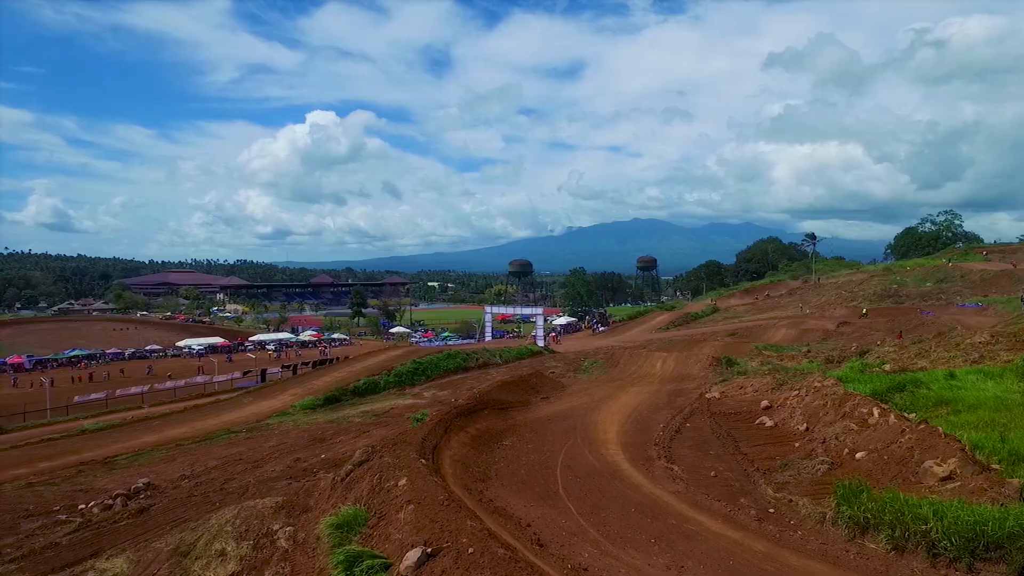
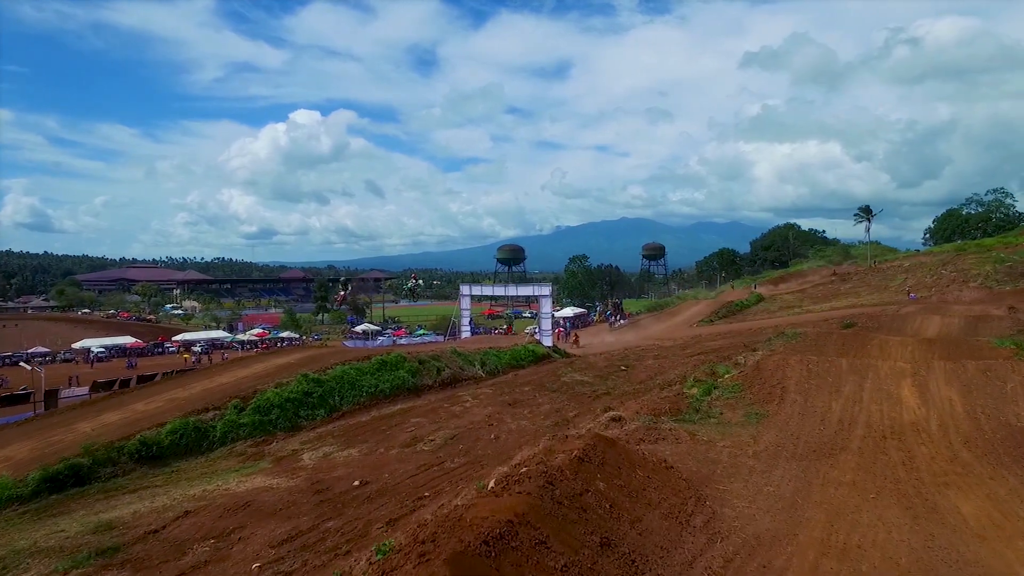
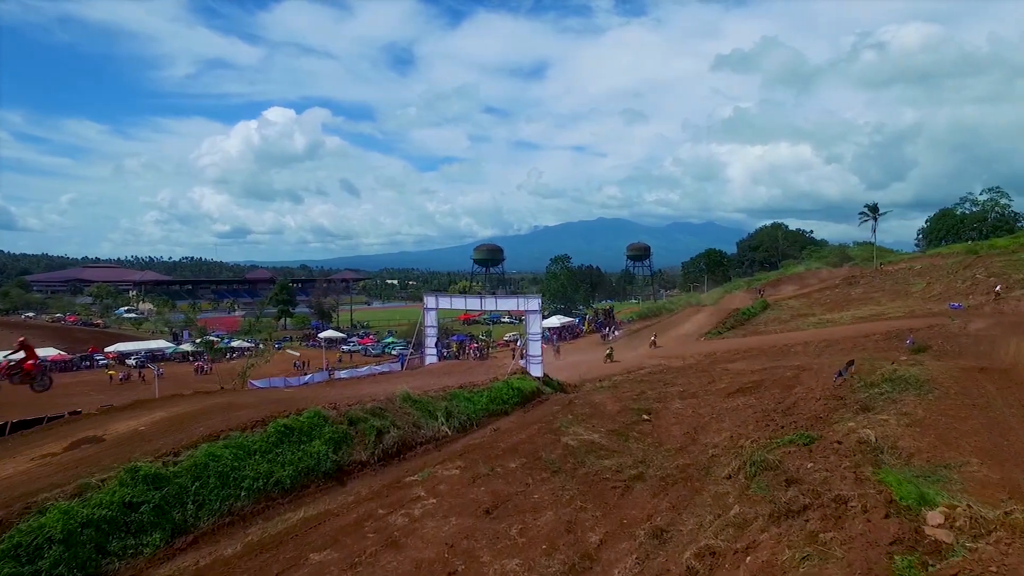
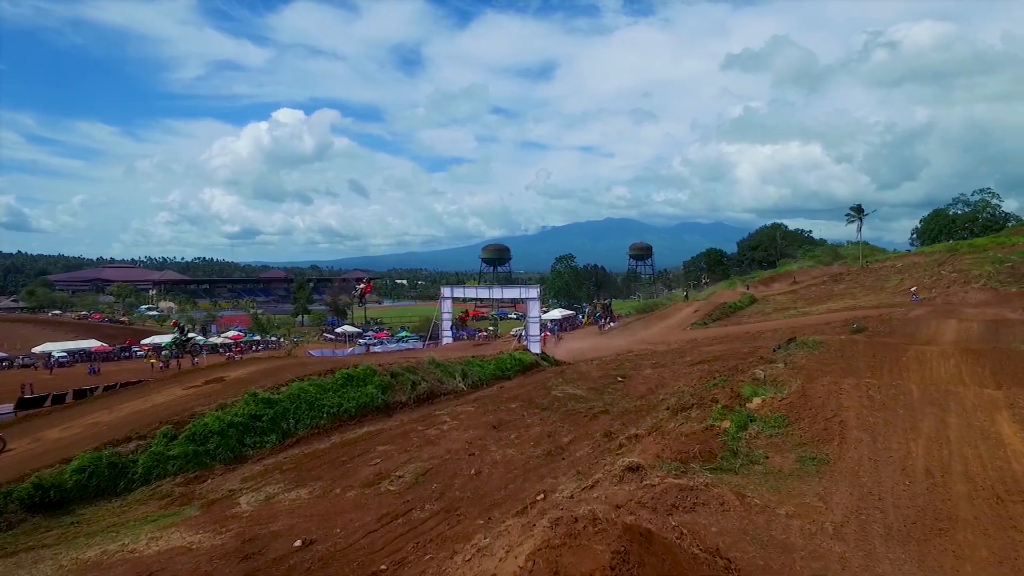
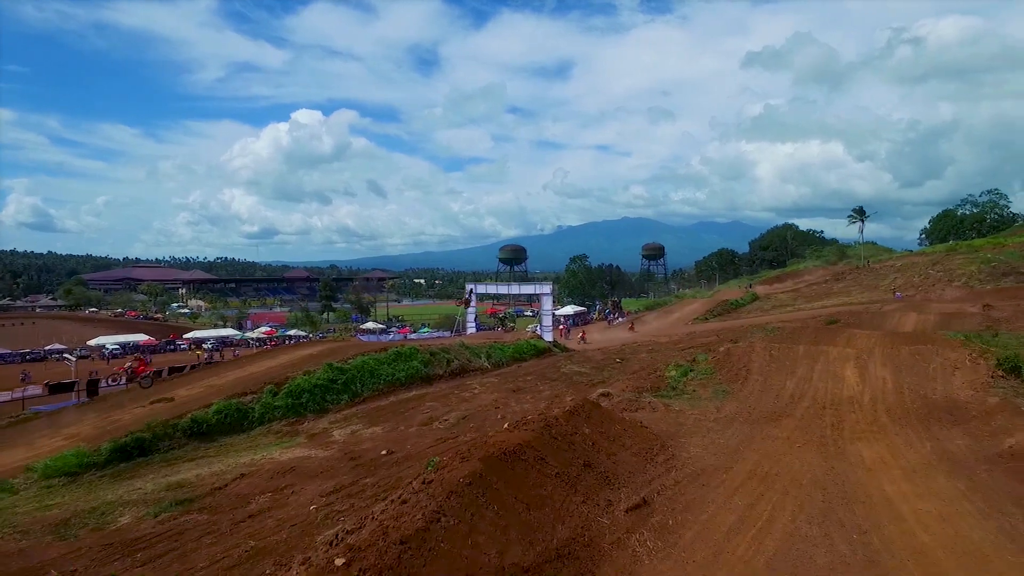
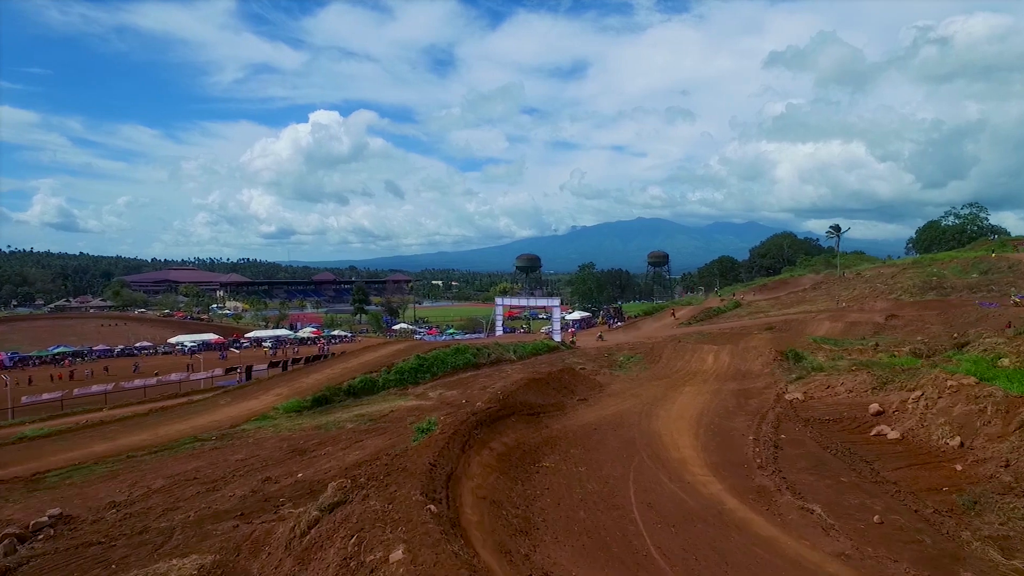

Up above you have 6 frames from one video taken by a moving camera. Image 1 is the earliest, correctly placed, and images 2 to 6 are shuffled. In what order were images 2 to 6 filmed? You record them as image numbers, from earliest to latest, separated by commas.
6, 5, 2, 4, 3
